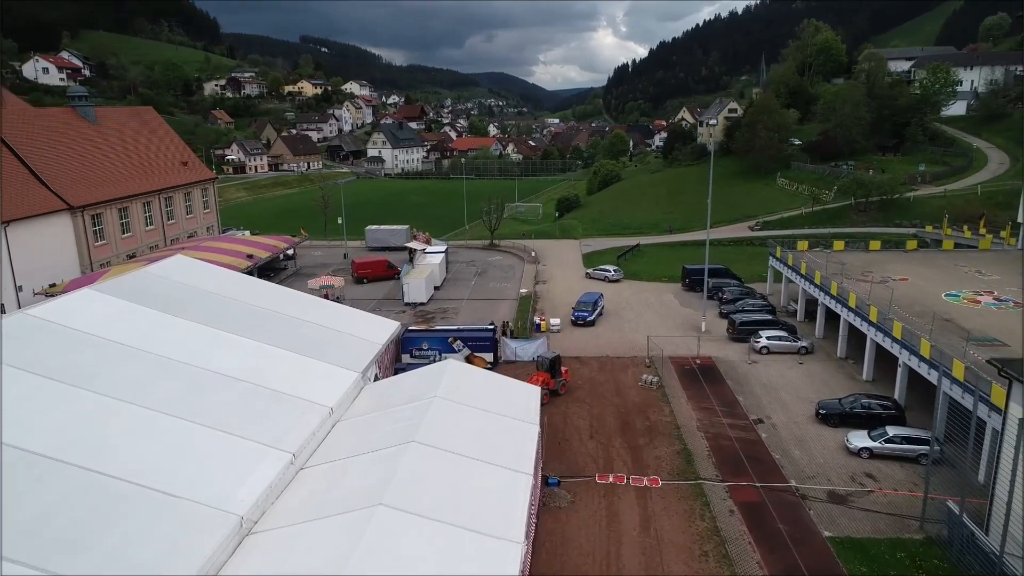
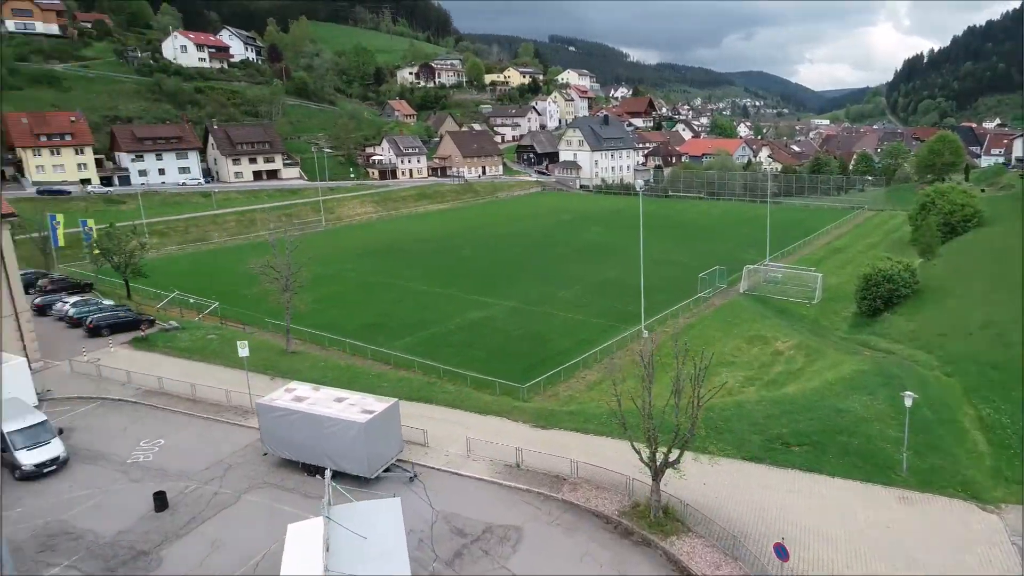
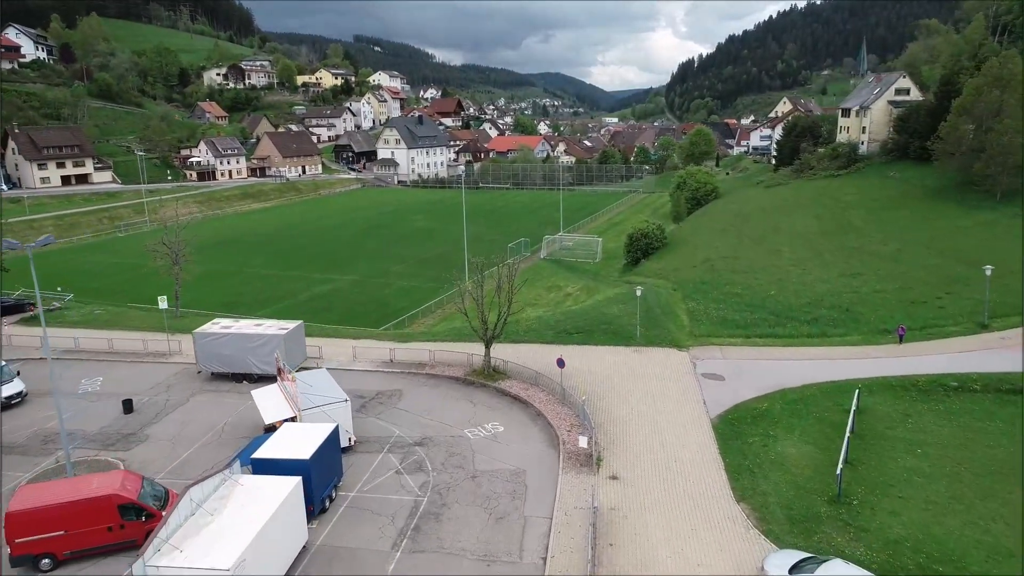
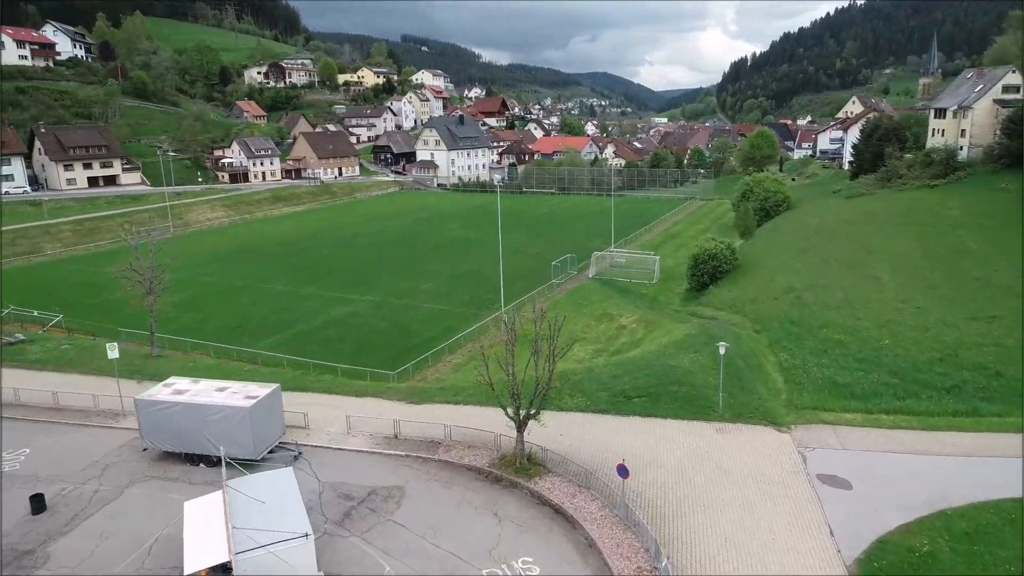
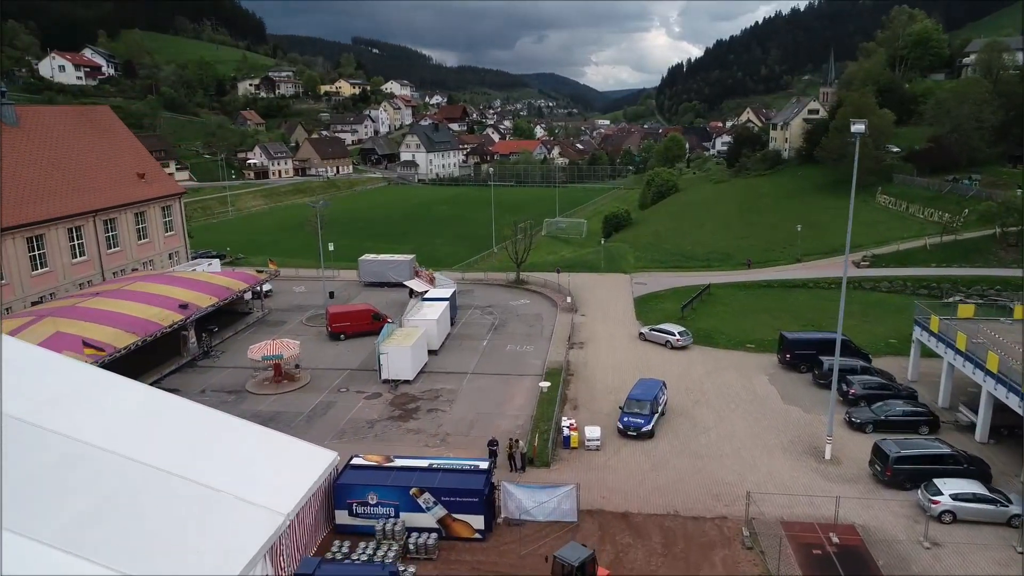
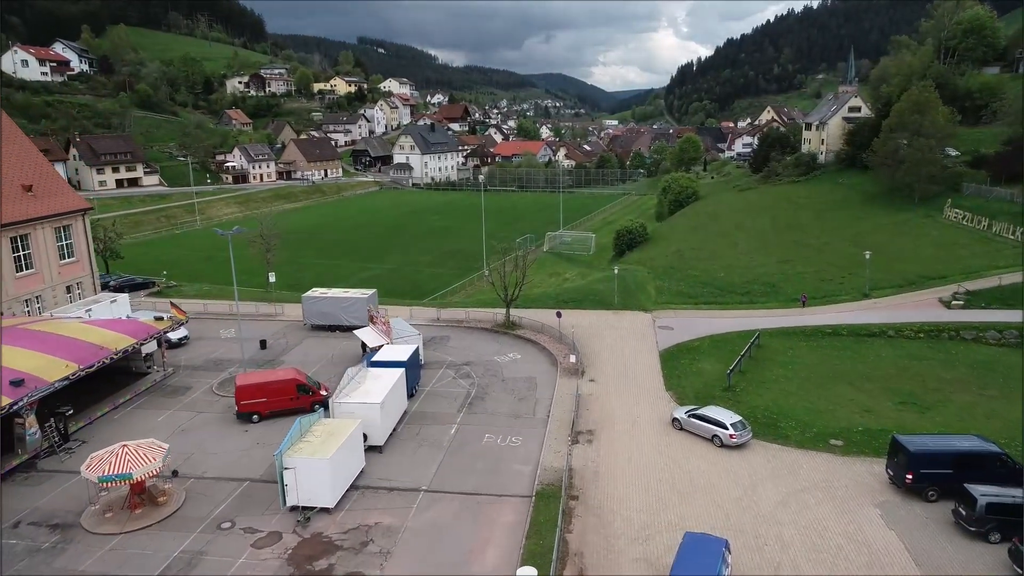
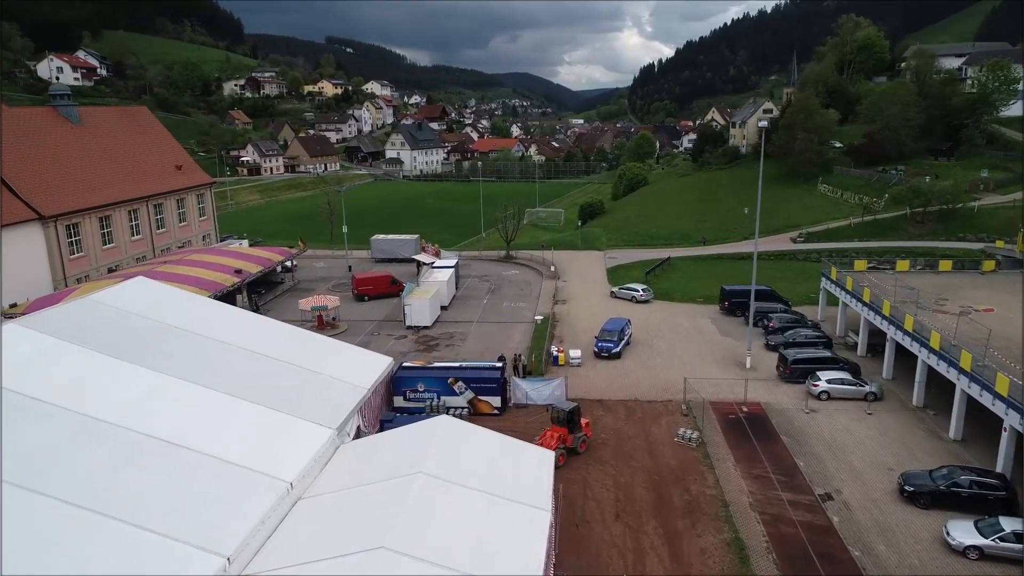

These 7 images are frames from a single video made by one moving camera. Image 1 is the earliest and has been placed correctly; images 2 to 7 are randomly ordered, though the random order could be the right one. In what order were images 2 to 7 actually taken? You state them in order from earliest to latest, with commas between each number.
7, 5, 6, 3, 4, 2
